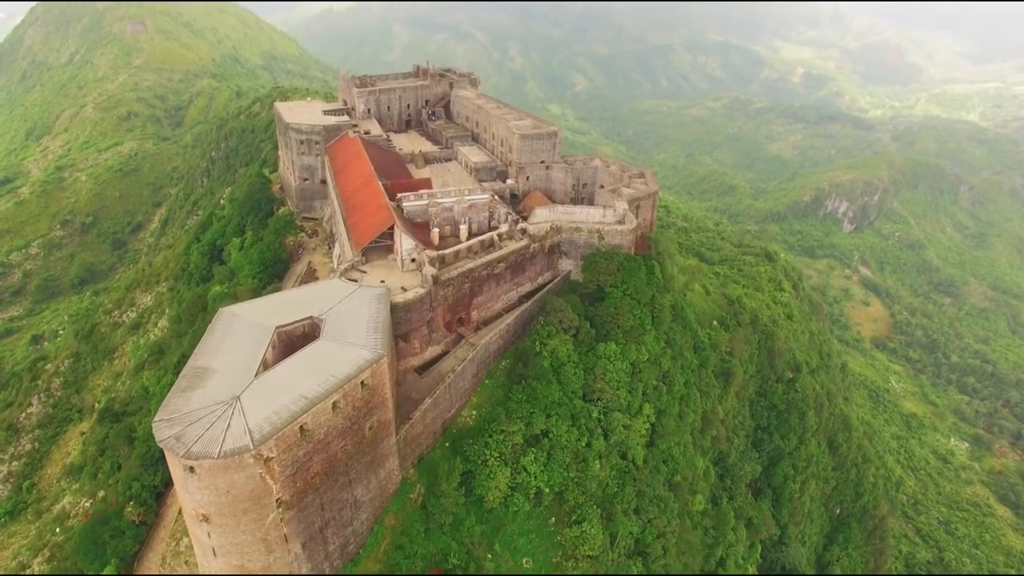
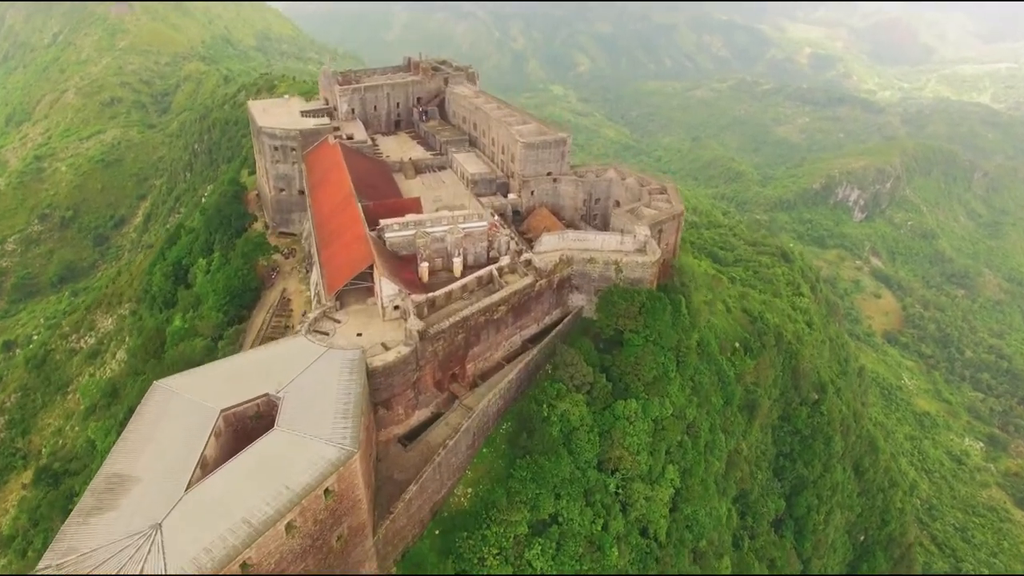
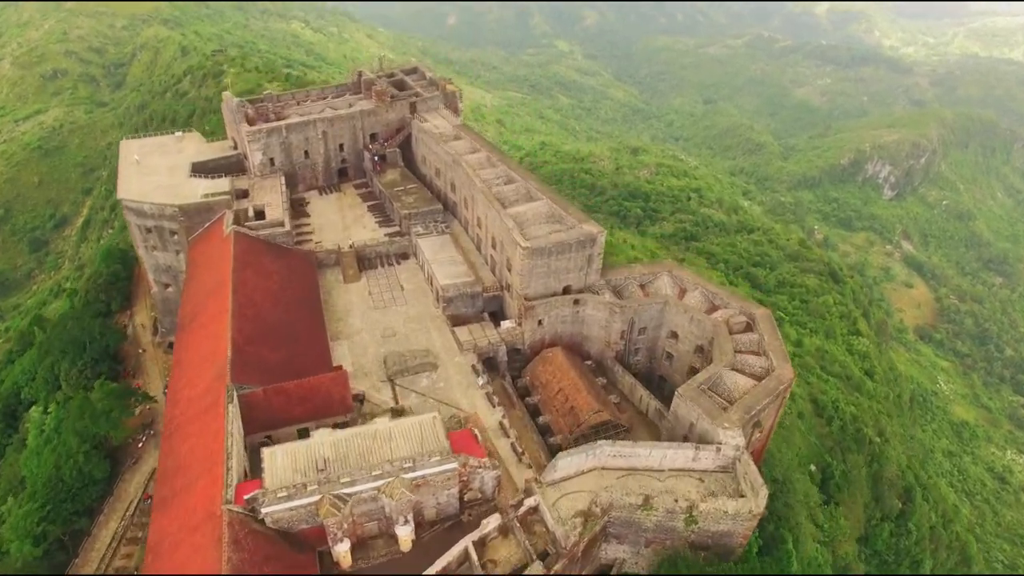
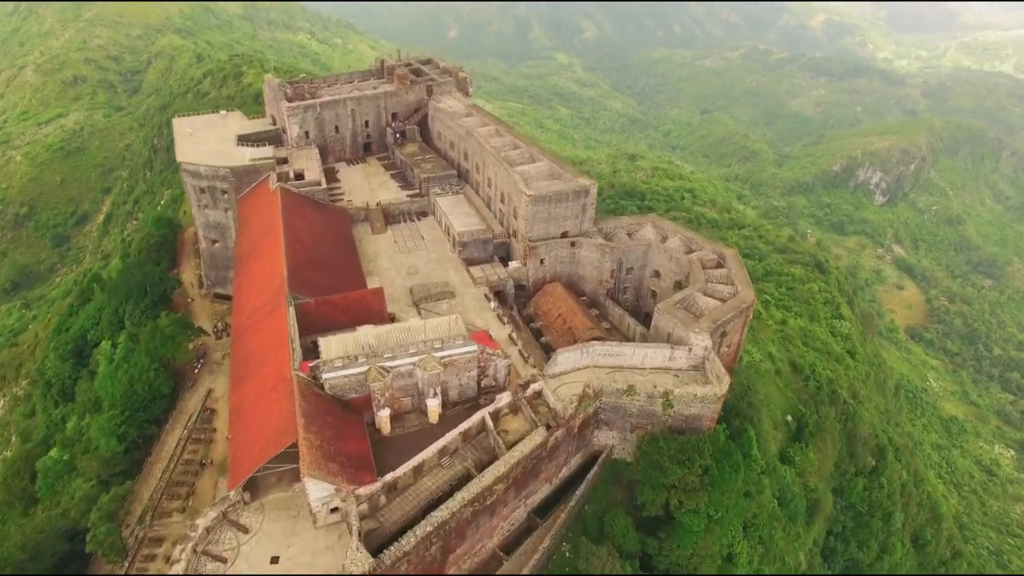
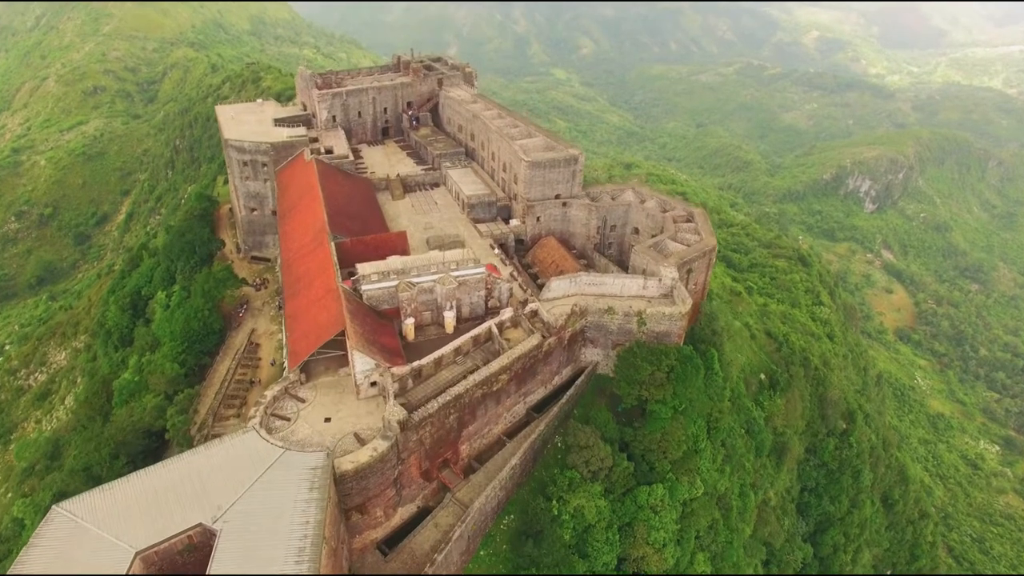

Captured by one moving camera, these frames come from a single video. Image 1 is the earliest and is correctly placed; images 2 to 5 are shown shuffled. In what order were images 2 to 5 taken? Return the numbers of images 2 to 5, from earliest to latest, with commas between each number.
2, 5, 4, 3
